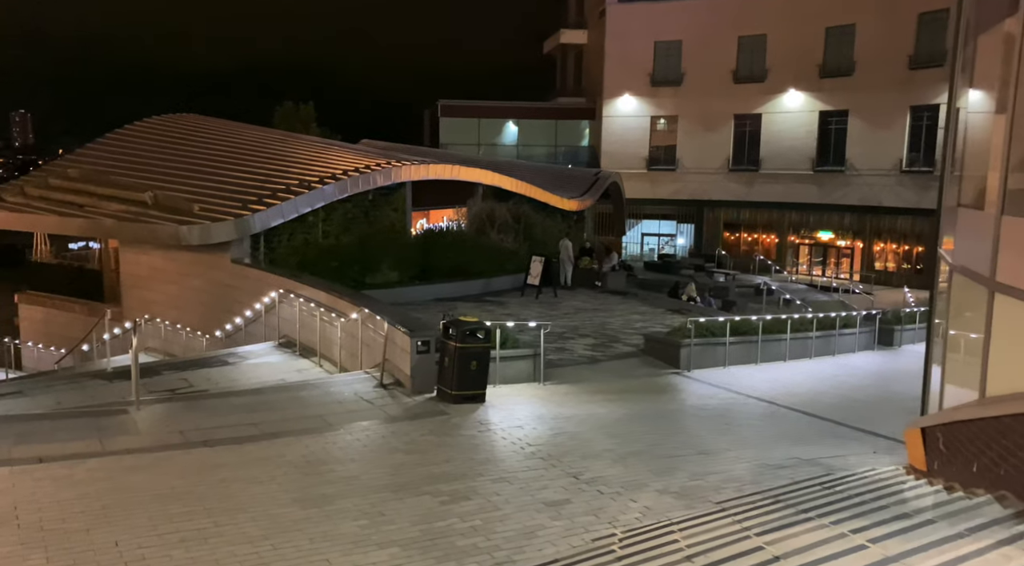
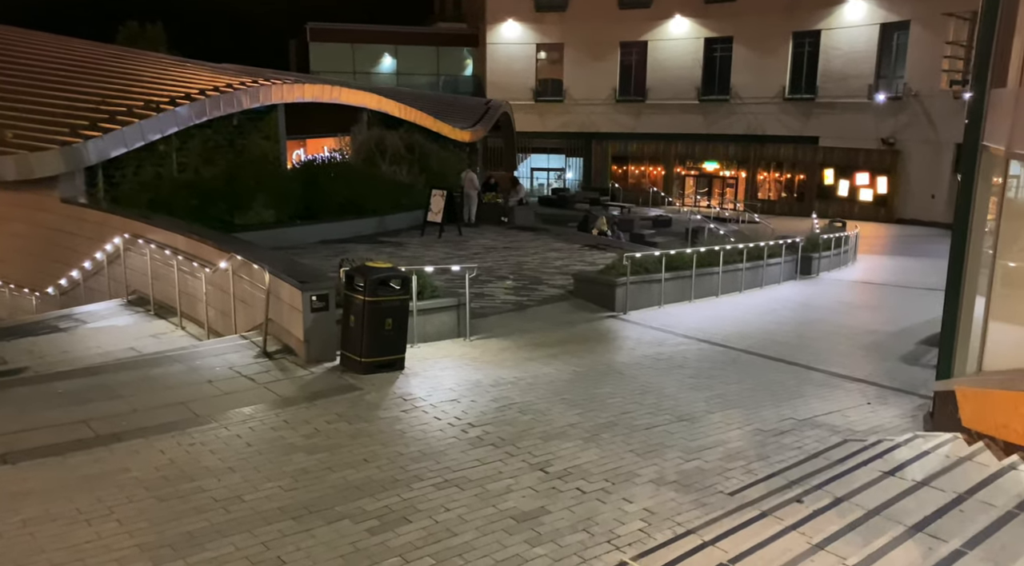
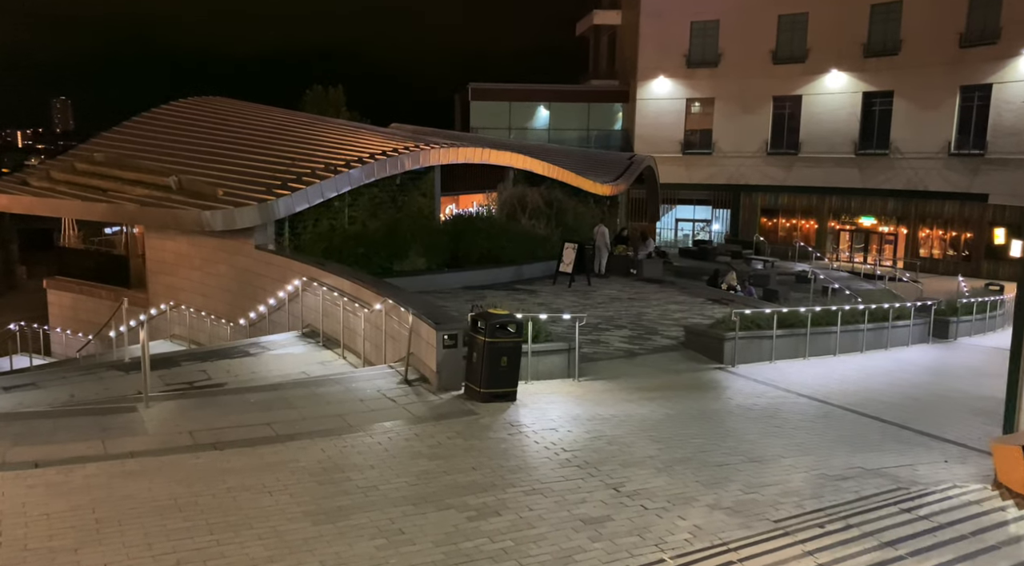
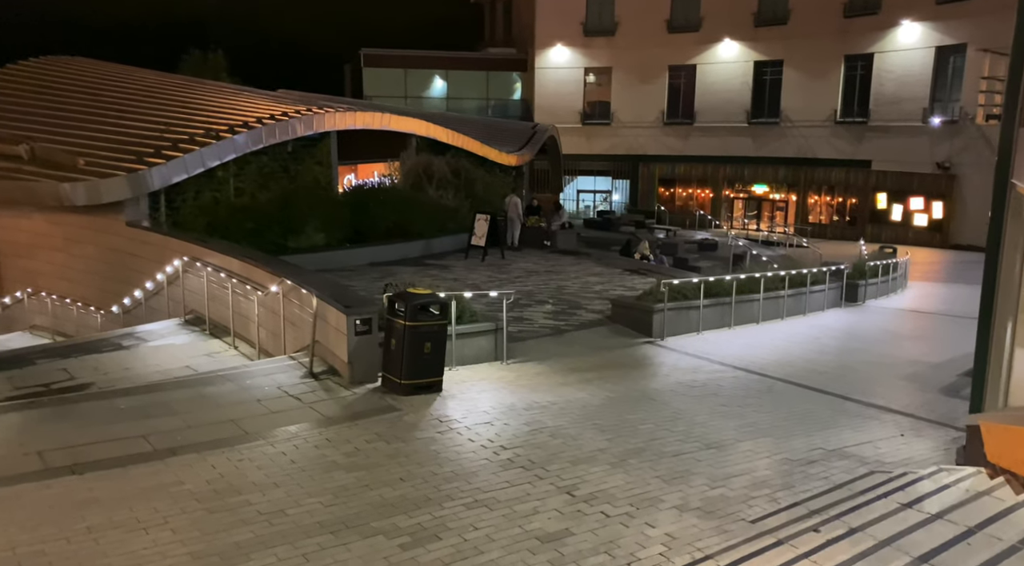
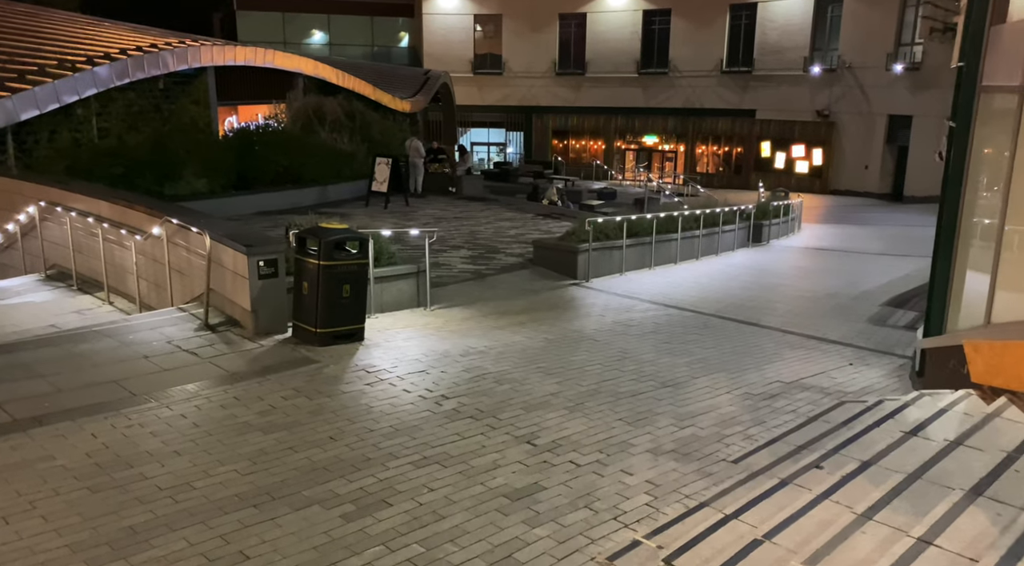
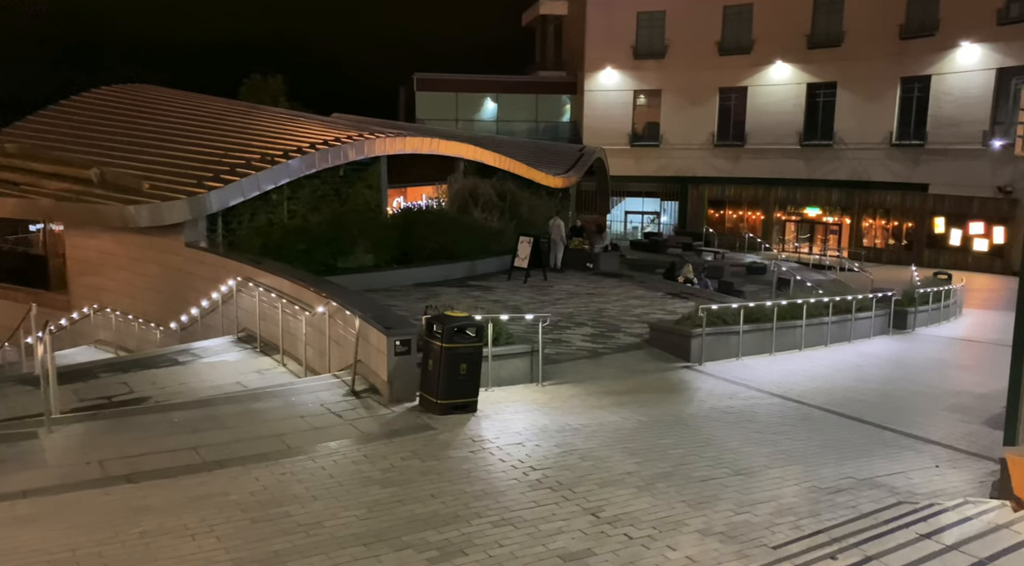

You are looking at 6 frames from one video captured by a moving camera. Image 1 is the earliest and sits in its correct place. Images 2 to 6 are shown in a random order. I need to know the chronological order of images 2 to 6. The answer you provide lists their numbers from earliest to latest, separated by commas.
3, 6, 4, 2, 5
